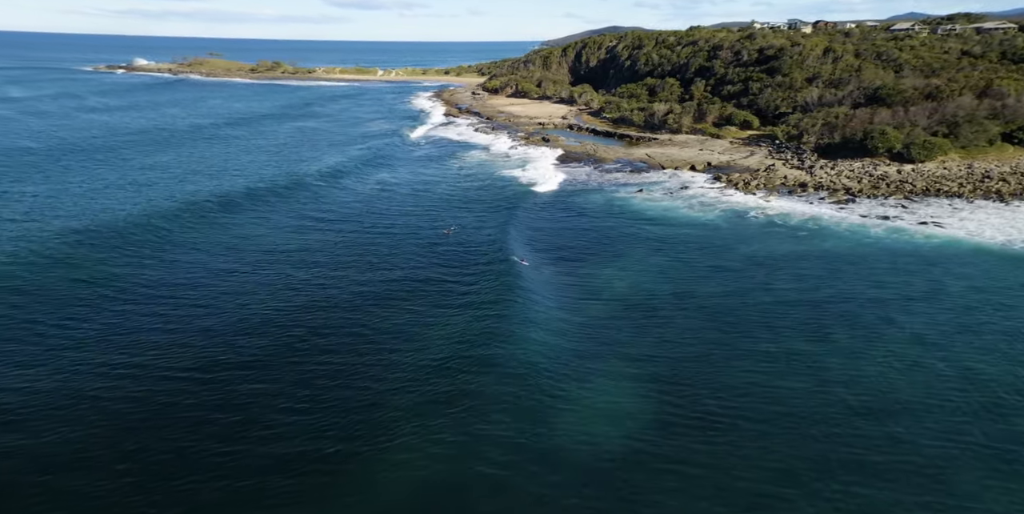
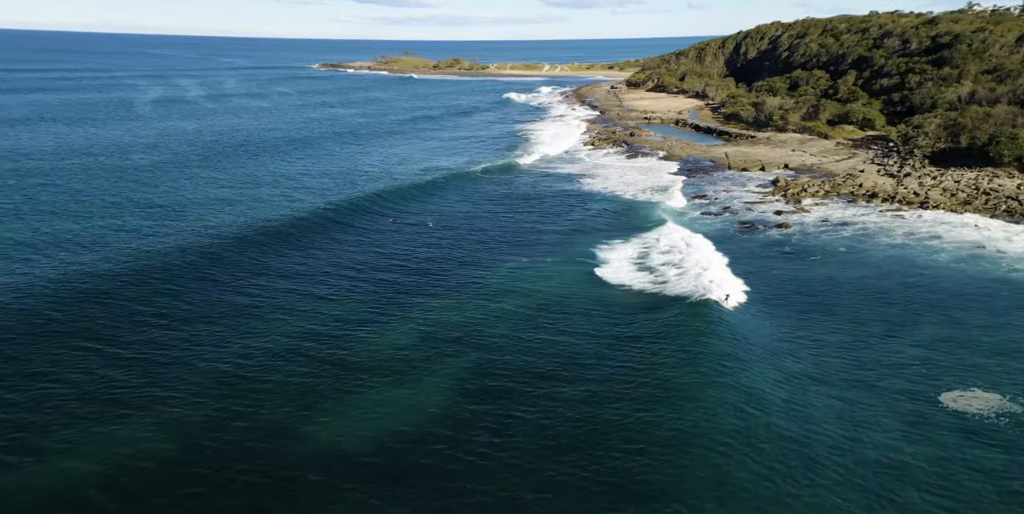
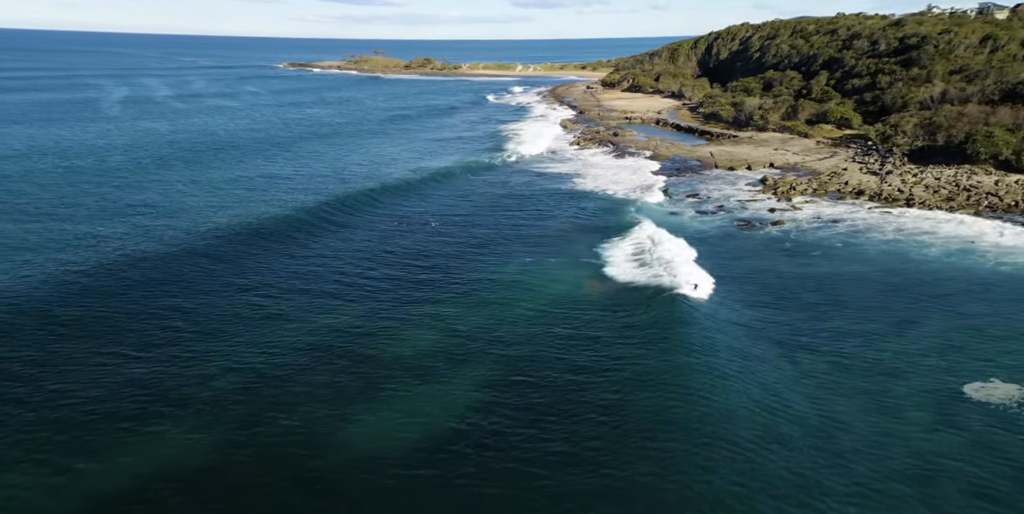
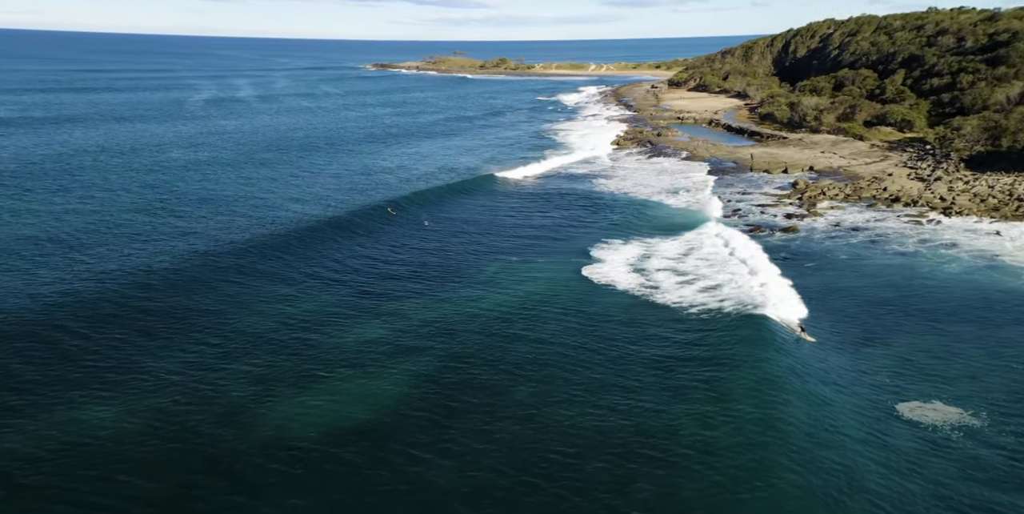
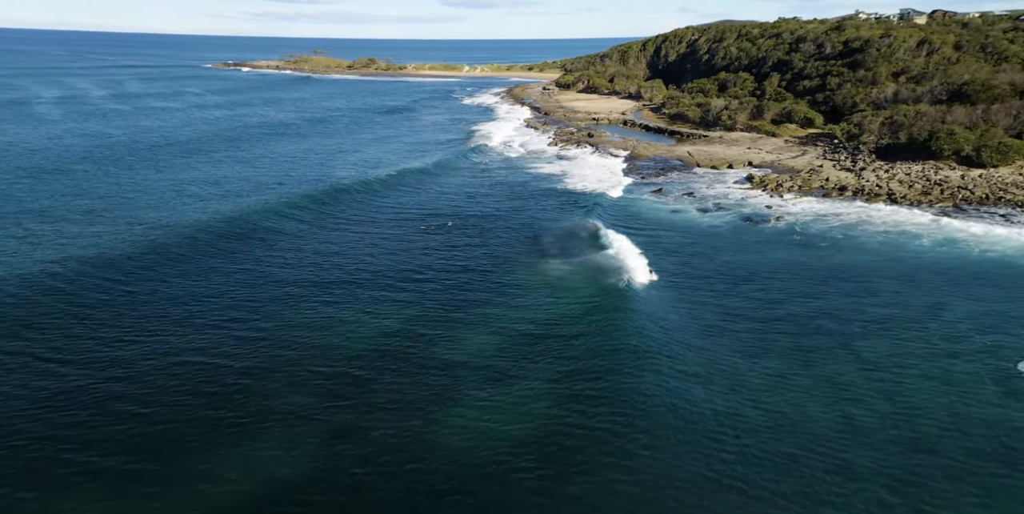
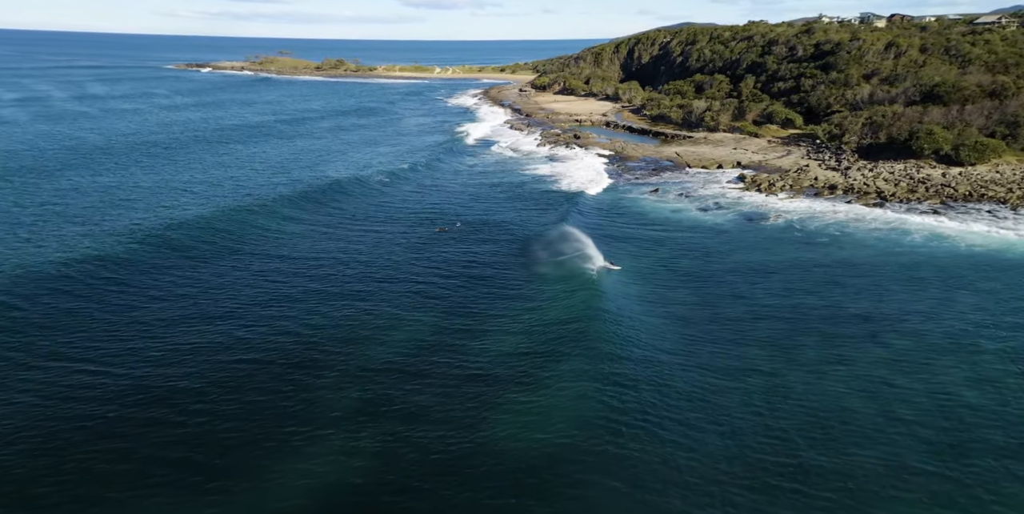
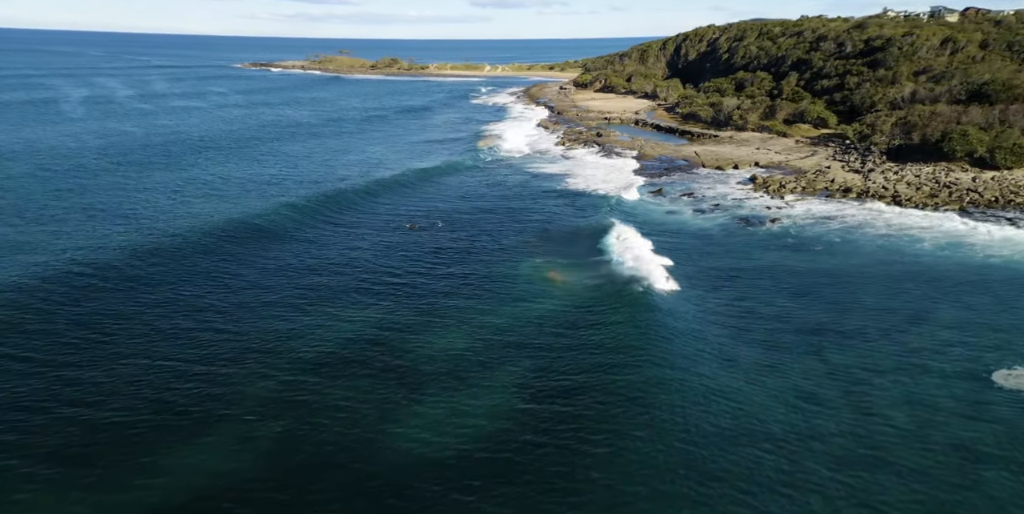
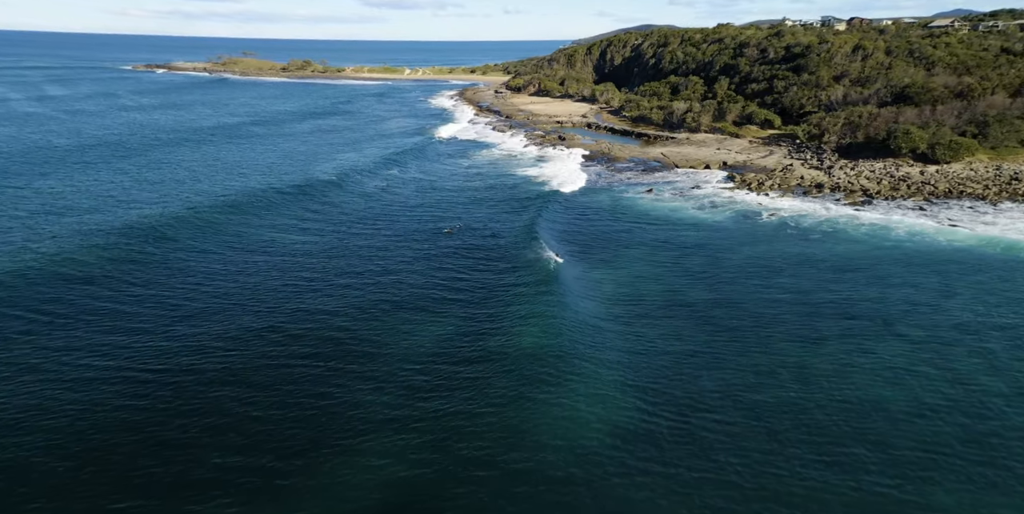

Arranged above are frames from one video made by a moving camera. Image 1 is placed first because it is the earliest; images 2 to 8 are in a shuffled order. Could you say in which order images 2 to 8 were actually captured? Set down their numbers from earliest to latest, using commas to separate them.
8, 6, 5, 7, 3, 2, 4
